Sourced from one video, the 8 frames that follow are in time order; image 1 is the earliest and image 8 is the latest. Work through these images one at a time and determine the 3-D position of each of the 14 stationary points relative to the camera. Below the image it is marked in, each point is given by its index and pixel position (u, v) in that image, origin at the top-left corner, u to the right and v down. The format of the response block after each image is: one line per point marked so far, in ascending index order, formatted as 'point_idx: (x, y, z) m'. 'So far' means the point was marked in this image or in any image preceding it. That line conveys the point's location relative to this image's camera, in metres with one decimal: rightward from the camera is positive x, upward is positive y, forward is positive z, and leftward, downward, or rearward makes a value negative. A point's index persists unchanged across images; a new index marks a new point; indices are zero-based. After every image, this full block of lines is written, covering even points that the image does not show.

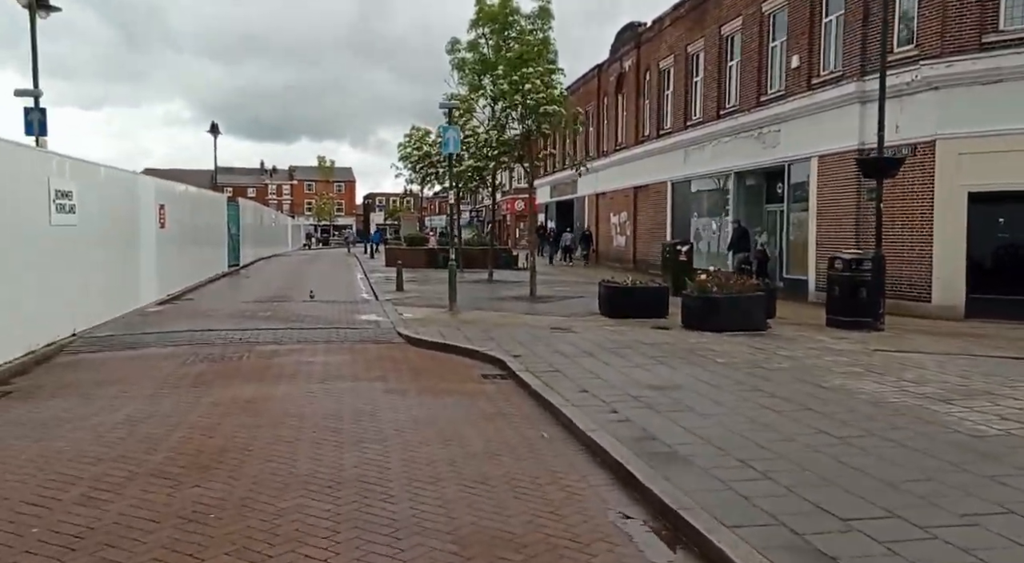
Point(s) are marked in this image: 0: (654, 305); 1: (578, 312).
0: (+2.7, -0.4, +14.2) m
1: (+1.3, -0.6, +15.0) m
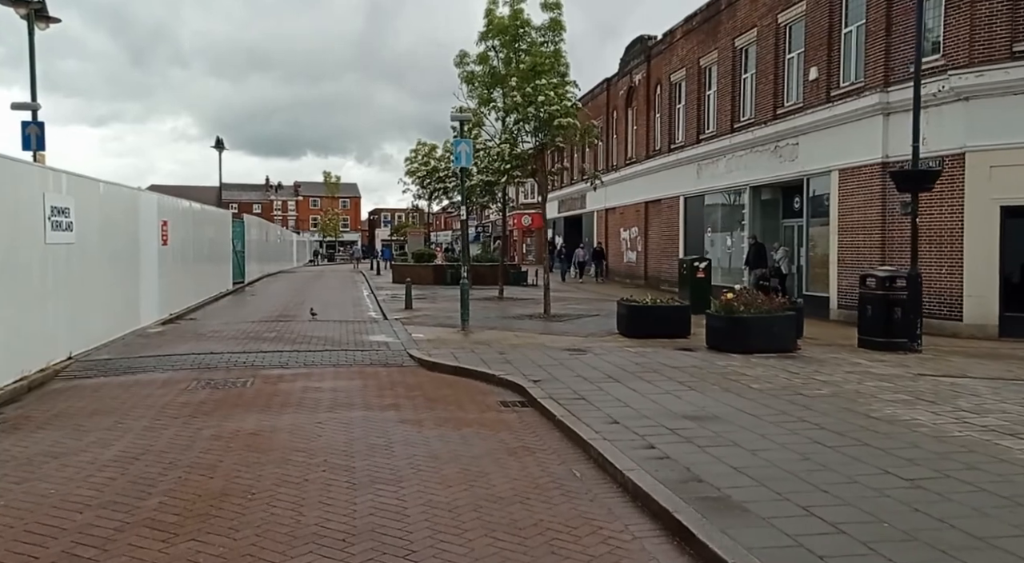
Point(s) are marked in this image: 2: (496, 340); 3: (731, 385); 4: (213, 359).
0: (+2.9, -0.8, +13.6) m
1: (+1.6, -0.9, +14.4) m
2: (-0.3, -1.0, +13.5) m
3: (+2.7, -1.2, +9.2) m
4: (-4.4, -1.2, +11.3) m
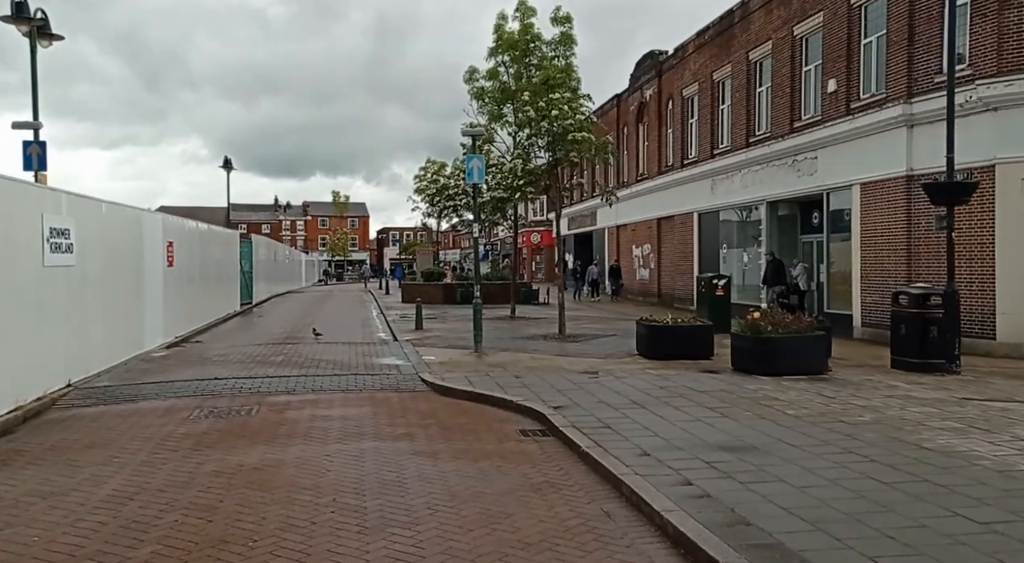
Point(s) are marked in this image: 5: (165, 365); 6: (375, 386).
0: (+3.2, -1.1, +13.0) m
1: (+1.9, -1.3, +13.9) m
2: (0.0, -1.4, +13.0) m
3: (+2.9, -1.5, +8.7) m
4: (-4.2, -1.5, +10.8) m
5: (-5.9, -1.4, +12.8) m
6: (-2.0, -1.5, +11.0) m
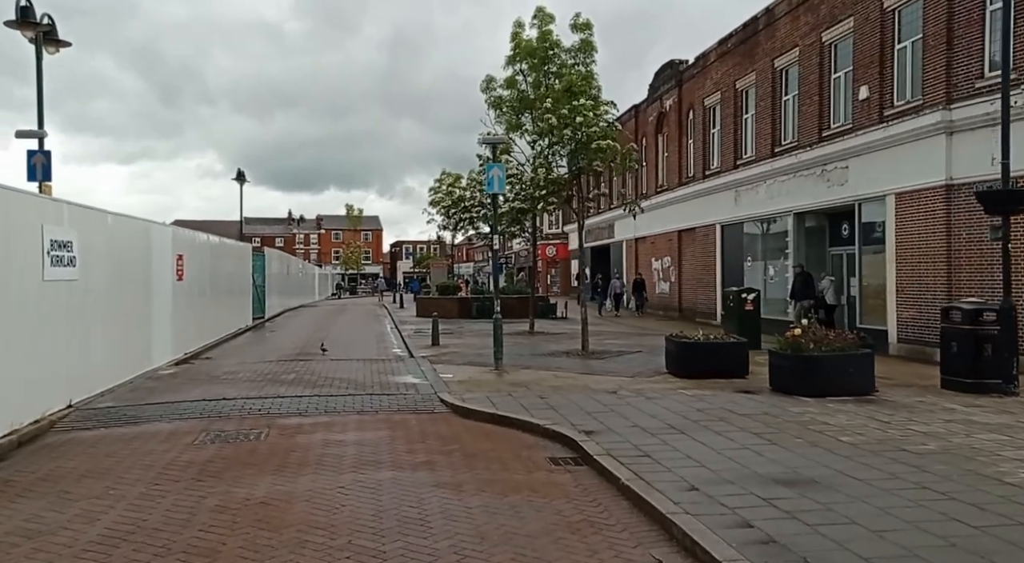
0: (+3.6, -1.3, +12.3) m
1: (+2.3, -1.5, +13.2) m
2: (+0.3, -1.6, +12.3) m
3: (+3.2, -1.6, +7.9) m
4: (-3.9, -1.7, +10.2) m
5: (-5.5, -1.7, +12.3) m
6: (-1.6, -1.7, +10.3) m
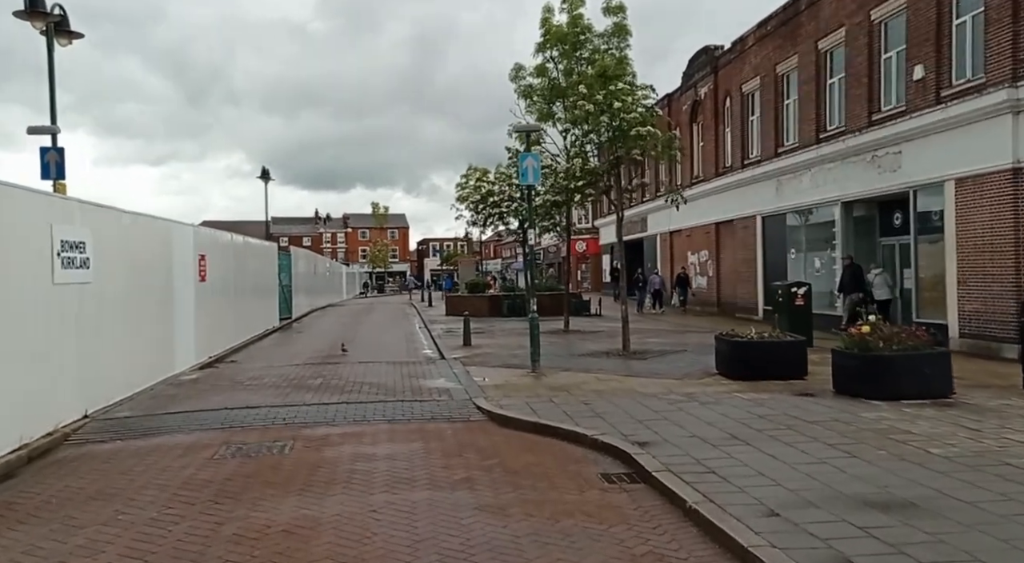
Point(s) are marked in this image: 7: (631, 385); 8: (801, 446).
0: (+4.2, -1.2, +11.4) m
1: (+2.9, -1.5, +12.3) m
2: (+0.9, -1.6, +11.5) m
3: (+3.6, -1.6, +7.1) m
4: (-3.3, -1.7, +9.6) m
5: (-4.9, -1.7, +11.7) m
6: (-1.1, -1.7, +9.6) m
7: (+1.8, -1.5, +11.3) m
8: (+2.8, -1.6, +7.3) m
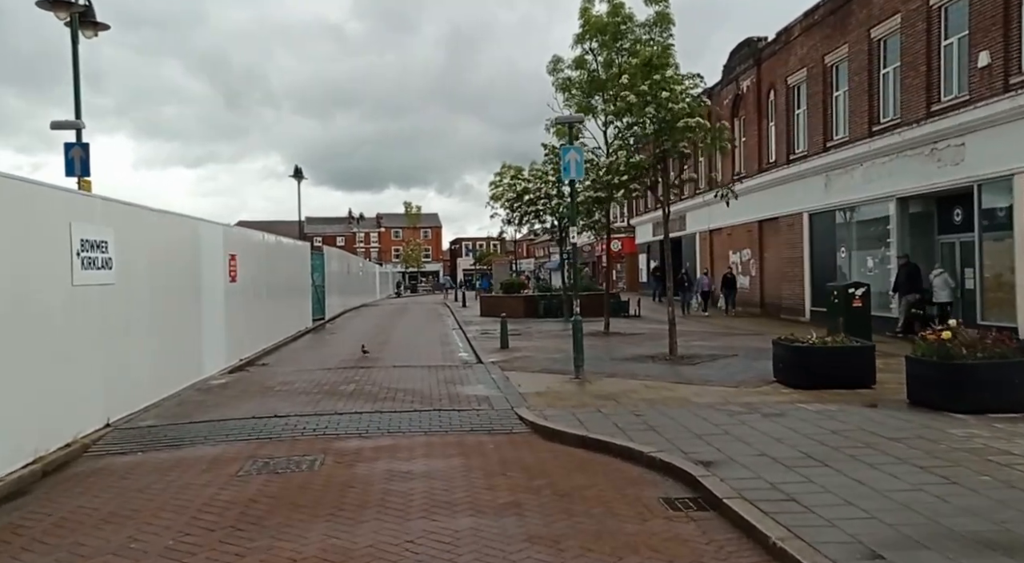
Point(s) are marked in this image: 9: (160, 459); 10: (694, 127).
0: (+4.8, -1.3, +10.5) m
1: (+3.5, -1.5, +11.5) m
2: (+1.6, -1.6, +10.8) m
3: (+4.0, -1.6, +6.2) m
4: (-2.8, -1.7, +9.0) m
5: (-4.3, -1.7, +11.2) m
6: (-0.6, -1.7, +9.0) m
7: (+2.4, -1.5, +10.5) m
8: (+3.2, -1.6, +6.4) m
9: (-3.7, -1.8, +7.9) m
10: (+3.2, +2.7, +13.5) m
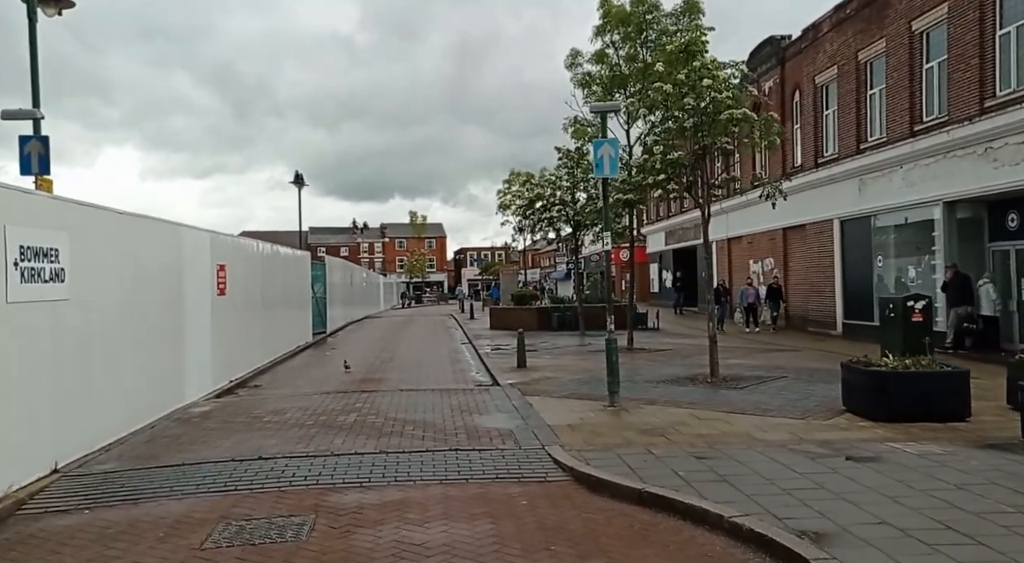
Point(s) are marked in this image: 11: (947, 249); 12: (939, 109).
0: (+5.1, -1.4, +8.9) m
1: (+3.9, -1.6, +9.9) m
2: (+1.9, -1.7, +9.2) m
3: (+4.4, -1.7, +4.6) m
4: (-2.5, -1.9, +7.5) m
5: (-3.9, -1.9, +9.6) m
6: (-0.2, -1.8, +7.4) m
7: (+2.7, -1.7, +8.9) m
8: (+3.5, -1.7, +4.8) m
9: (-3.3, -2.0, +6.3) m
10: (+3.6, +2.5, +12.0) m
11: (+10.7, +0.8, +18.7) m
12: (+10.6, +4.3, +18.8) m
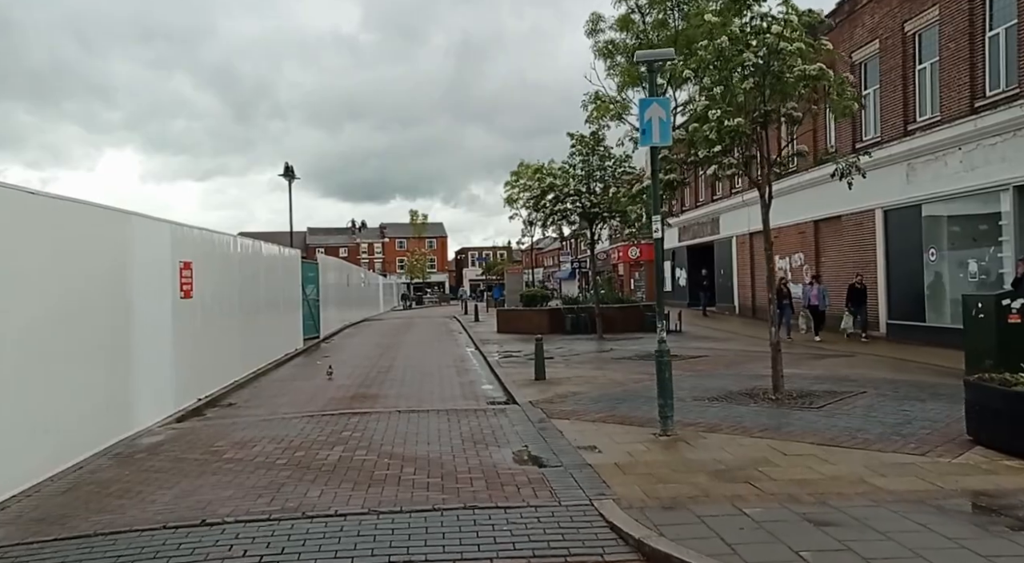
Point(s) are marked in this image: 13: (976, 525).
0: (+5.4, -1.3, +6.8) m
1: (+4.1, -1.6, +7.7) m
2: (+2.2, -1.7, +7.1) m
3: (+4.6, -1.6, +2.4) m
4: (-2.2, -1.8, +5.3) m
5: (-3.6, -1.9, +7.5) m
6: (+0.1, -1.8, +5.2) m
7: (+3.0, -1.7, +6.7) m
8: (+3.8, -1.6, +2.7) m
9: (-3.0, -2.0, +4.1) m
10: (+3.8, +2.6, +9.8) m
11: (+11.0, +0.9, +16.5) m
12: (+10.8, +4.4, +16.6) m
13: (+3.1, -1.7, +5.2) m
